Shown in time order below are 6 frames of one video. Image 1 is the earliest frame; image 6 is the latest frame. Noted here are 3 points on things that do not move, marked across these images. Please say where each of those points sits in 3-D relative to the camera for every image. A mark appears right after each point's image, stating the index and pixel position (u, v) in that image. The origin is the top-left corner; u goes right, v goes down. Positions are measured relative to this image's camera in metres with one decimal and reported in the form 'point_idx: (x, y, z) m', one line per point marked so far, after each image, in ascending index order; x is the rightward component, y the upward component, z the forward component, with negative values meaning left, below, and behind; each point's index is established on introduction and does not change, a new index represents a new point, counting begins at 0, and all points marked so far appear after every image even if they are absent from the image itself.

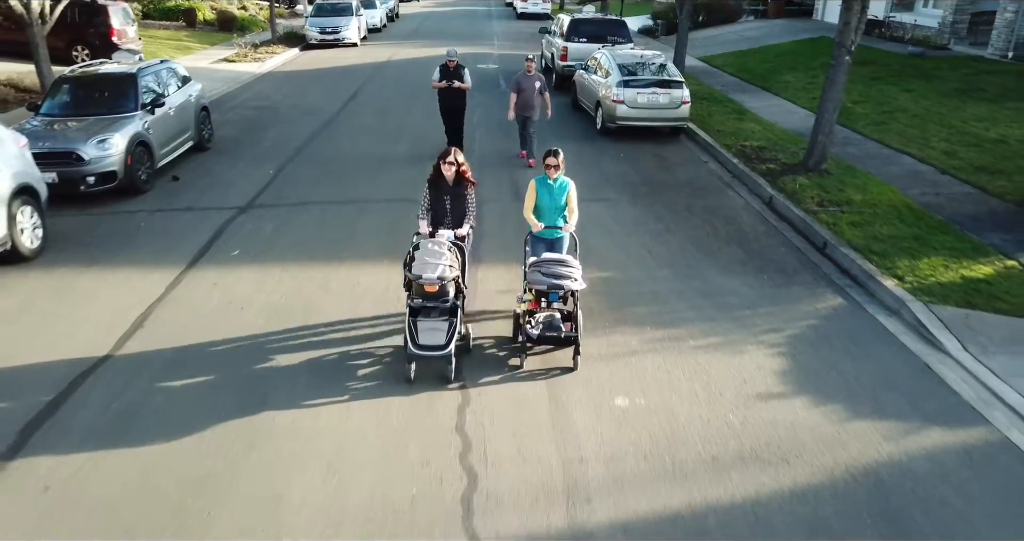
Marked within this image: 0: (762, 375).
0: (+1.8, -0.8, +6.1) m
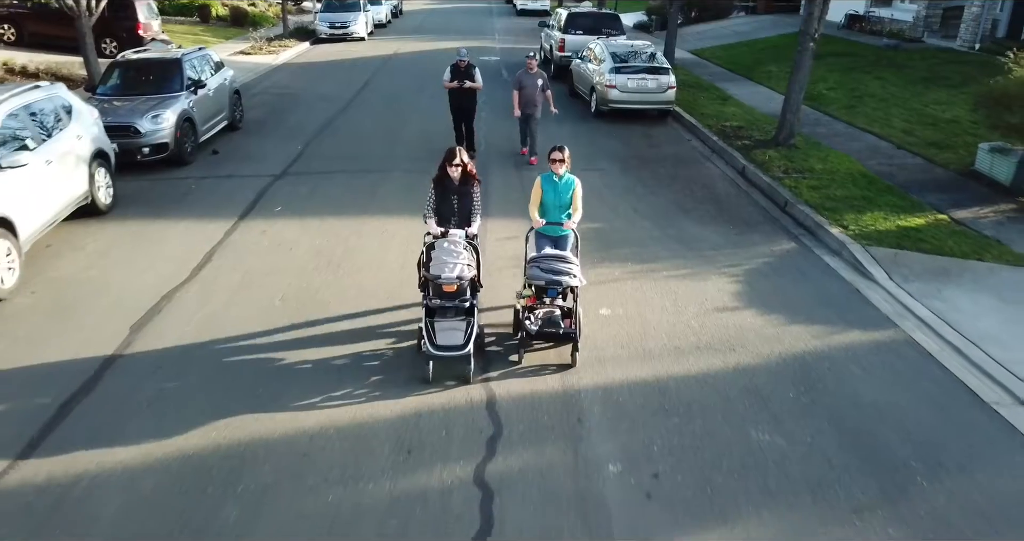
0: (+1.9, -0.2, +7.5) m
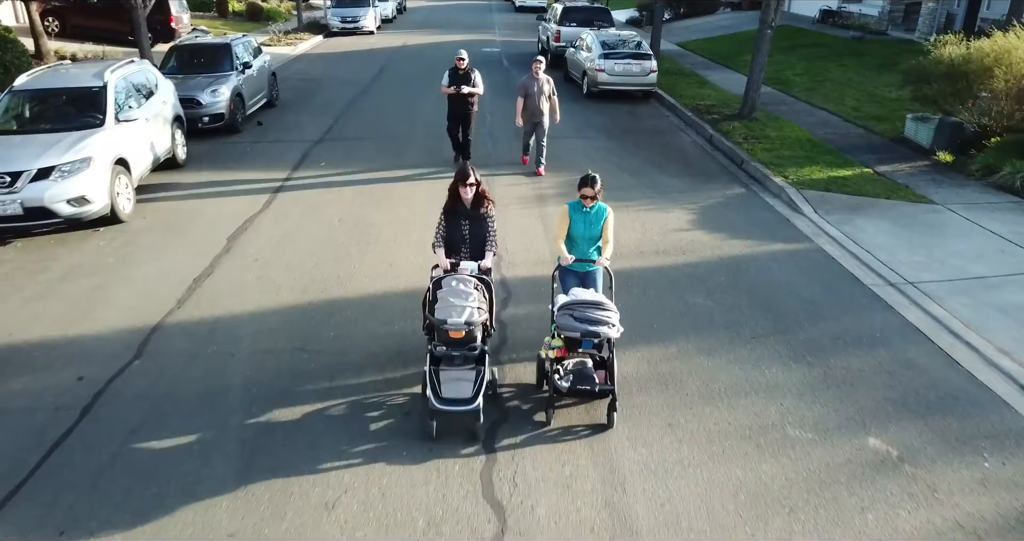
0: (+1.9, +0.6, +9.6) m
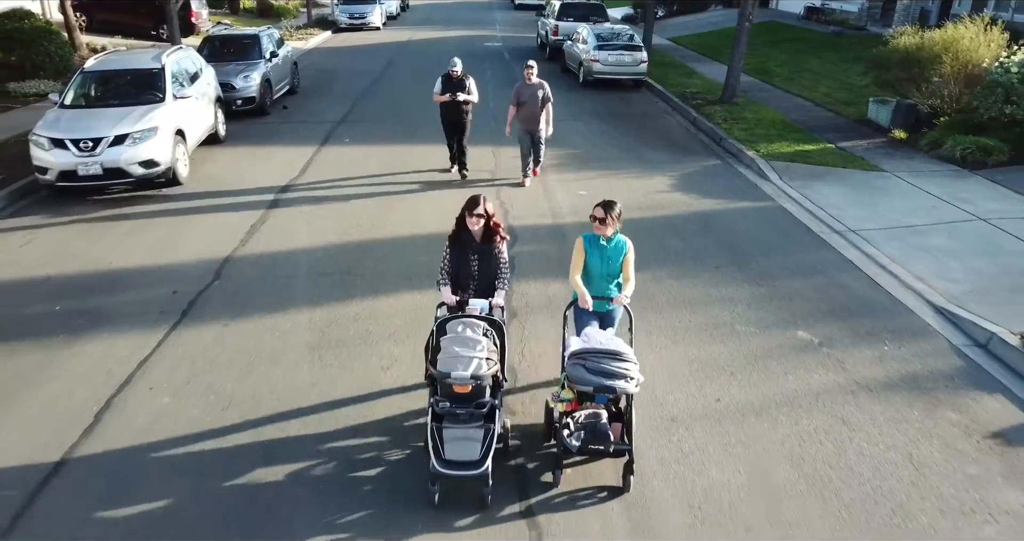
0: (+2.0, +1.1, +11.1) m
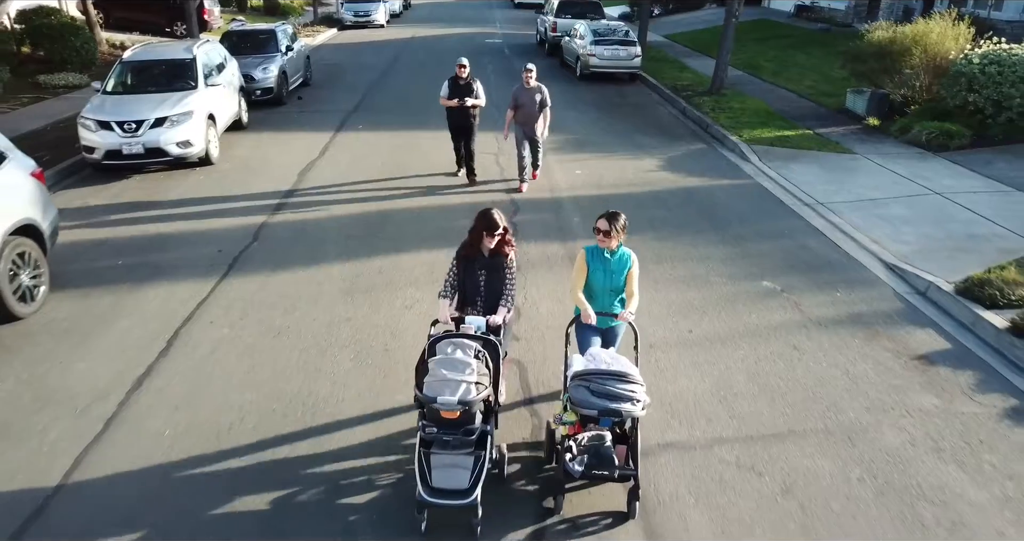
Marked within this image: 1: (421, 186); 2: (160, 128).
0: (+2.0, +1.5, +12.1) m
1: (-1.2, +1.1, +11.0) m
2: (-4.5, +1.8, +10.8) m
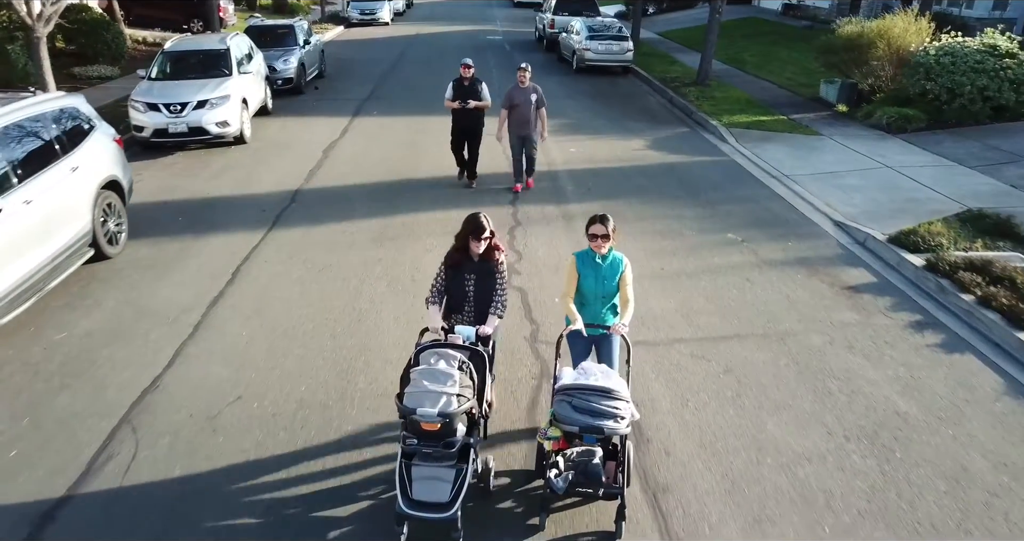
0: (+2.0, +2.0, +13.5) m
1: (-1.2, +1.6, +12.4) m
2: (-4.5, +2.3, +12.2) m
